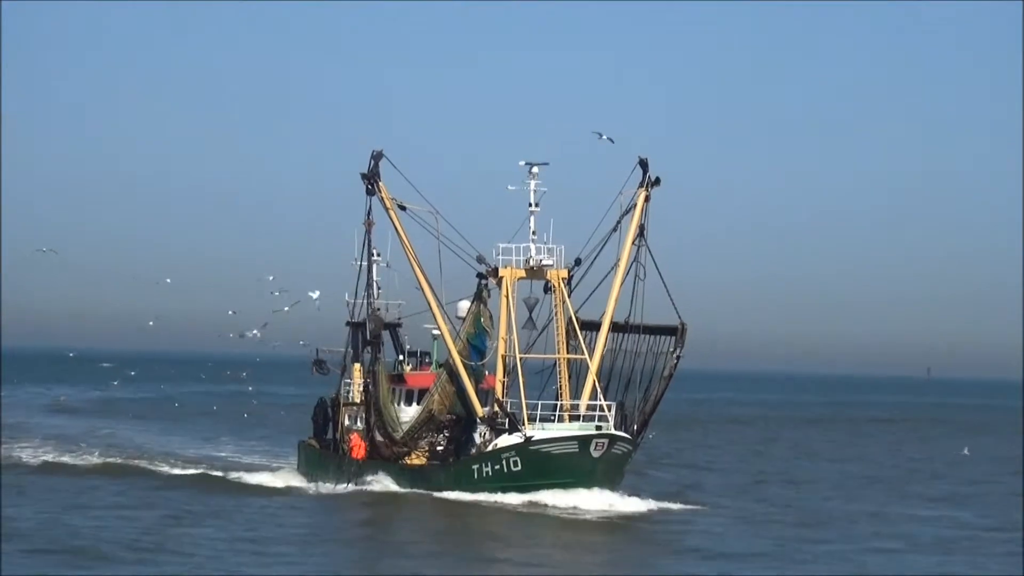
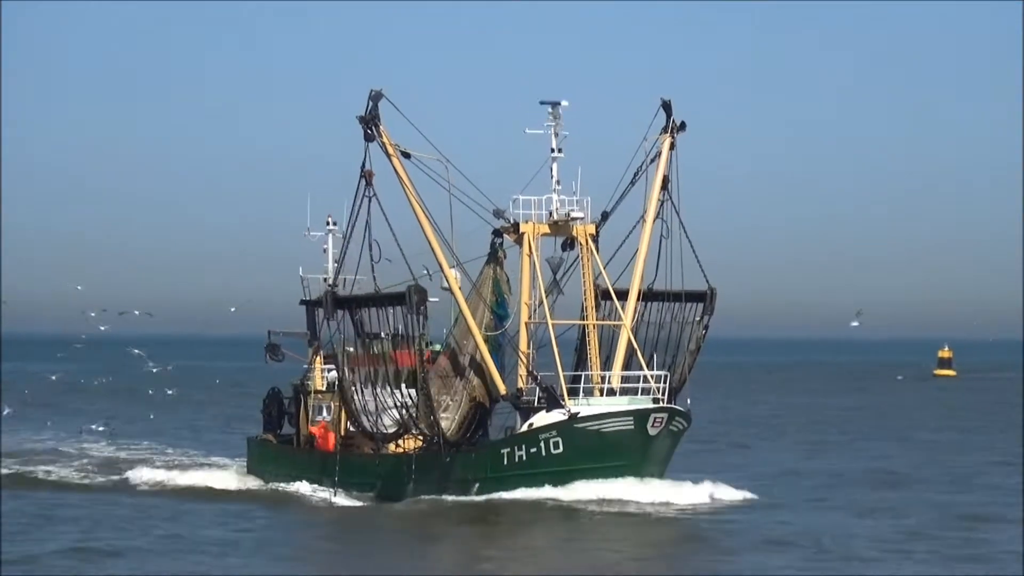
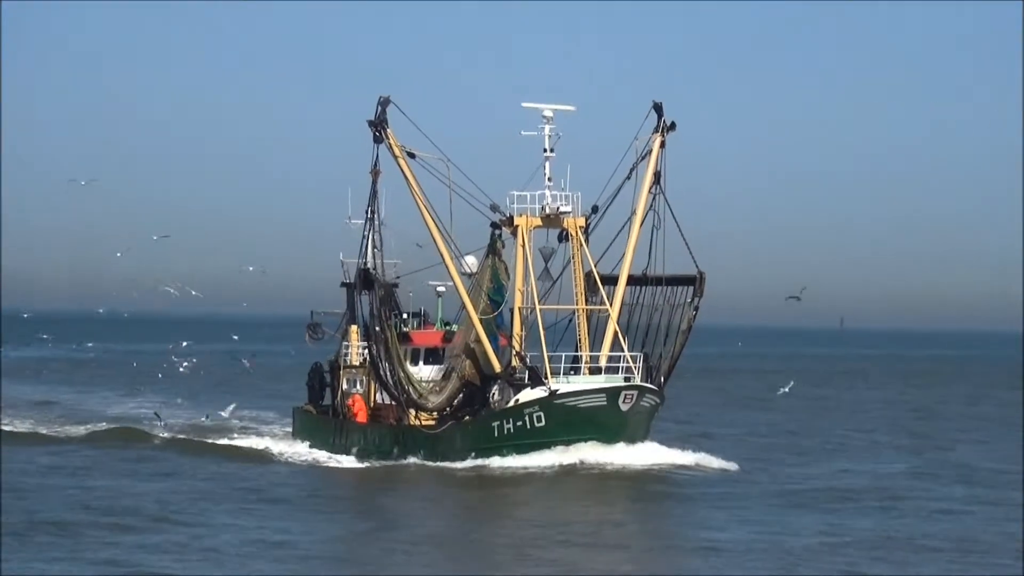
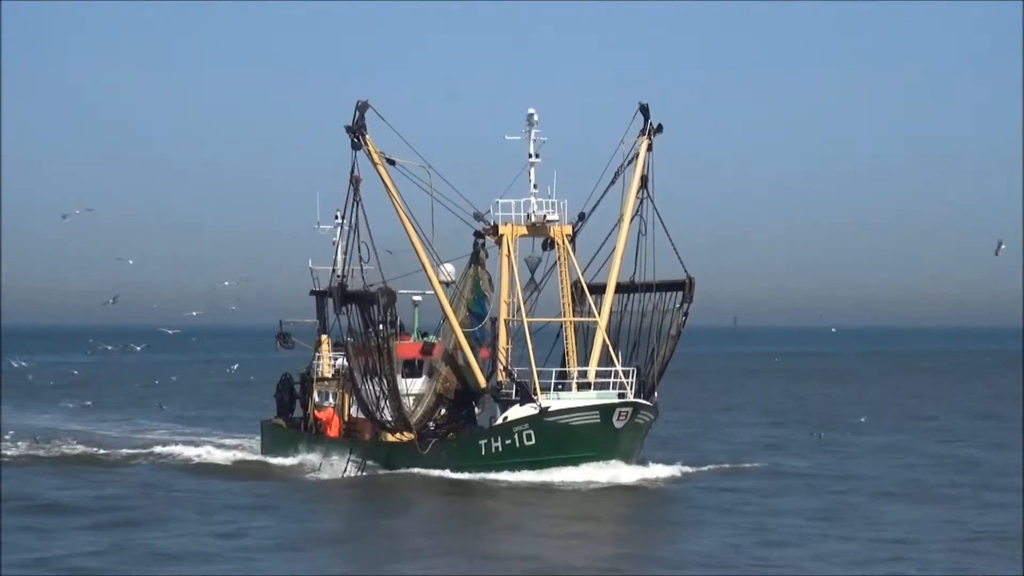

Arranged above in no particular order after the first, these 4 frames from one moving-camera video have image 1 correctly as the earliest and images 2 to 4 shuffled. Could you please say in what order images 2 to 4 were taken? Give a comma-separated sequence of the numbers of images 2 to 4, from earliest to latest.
3, 4, 2
